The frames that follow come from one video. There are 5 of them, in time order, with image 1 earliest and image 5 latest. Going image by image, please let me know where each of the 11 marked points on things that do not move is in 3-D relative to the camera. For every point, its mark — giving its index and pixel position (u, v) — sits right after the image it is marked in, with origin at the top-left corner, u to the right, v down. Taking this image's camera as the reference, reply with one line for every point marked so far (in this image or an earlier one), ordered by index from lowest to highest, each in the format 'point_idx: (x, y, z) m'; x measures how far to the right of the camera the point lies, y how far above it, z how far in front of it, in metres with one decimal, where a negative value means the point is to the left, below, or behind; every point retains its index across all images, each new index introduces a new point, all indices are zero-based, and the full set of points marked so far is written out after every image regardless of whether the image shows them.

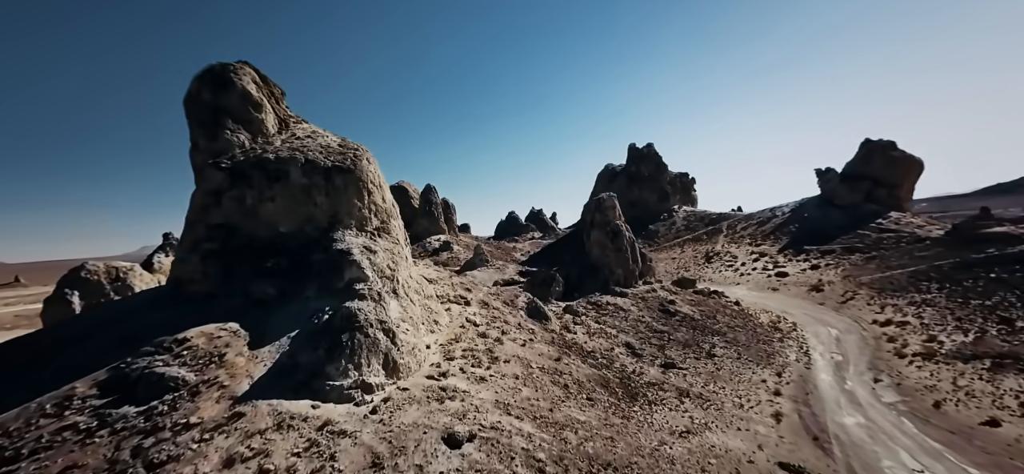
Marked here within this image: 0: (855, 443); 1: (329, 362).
0: (+13.3, -7.9, +15.3) m
1: (-7.4, -5.0, +15.8) m
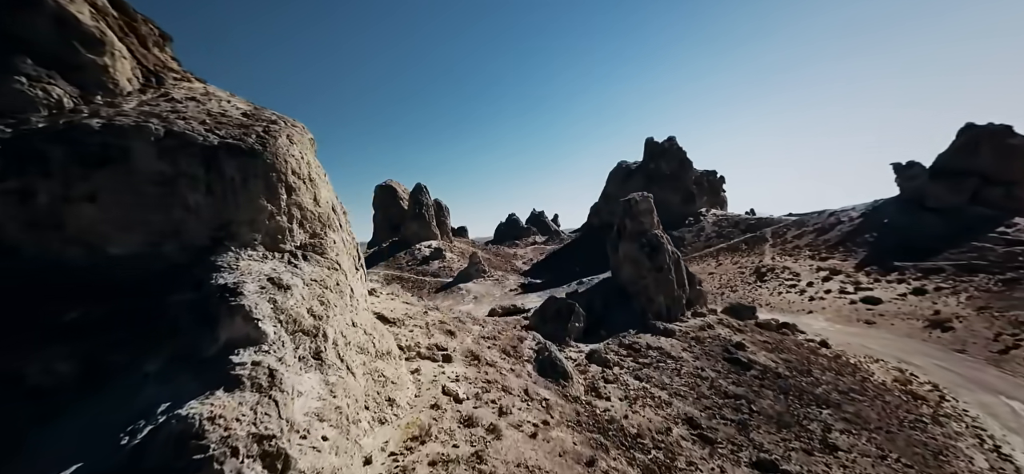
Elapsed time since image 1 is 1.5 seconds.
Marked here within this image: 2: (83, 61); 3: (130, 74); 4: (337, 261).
0: (+13.4, -8.7, +6.4) m
1: (-7.3, -5.8, +6.9) m
2: (-14.6, +6.0, +13.3) m
3: (-14.1, +6.0, +14.4) m
4: (-7.1, -0.9, +16.0) m
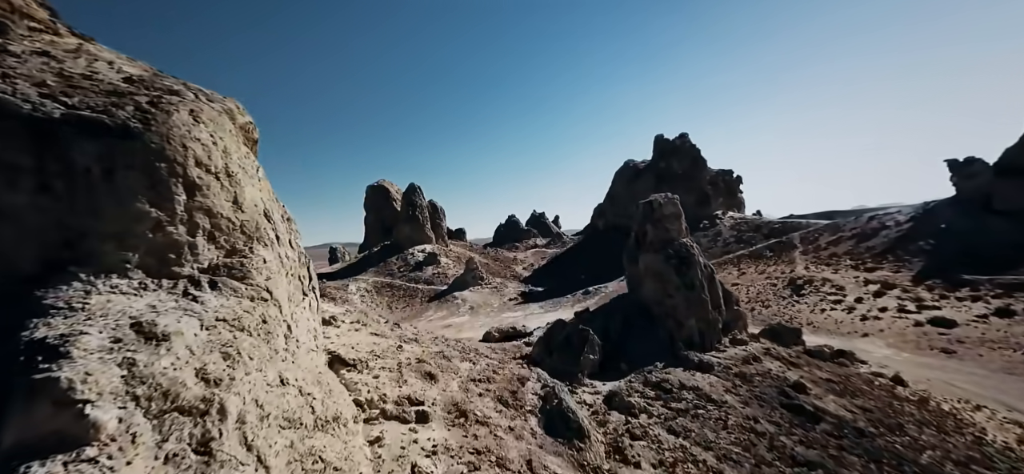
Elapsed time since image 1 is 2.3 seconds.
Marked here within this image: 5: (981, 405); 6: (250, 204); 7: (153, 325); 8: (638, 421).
0: (+13.4, -9.2, +1.8) m
1: (-7.3, -6.3, +2.3) m
2: (-14.7, +5.5, +8.7) m
3: (-14.2, +5.5, +9.8) m
4: (-7.2, -1.5, +11.5) m
5: (+19.7, -7.0, +16.3) m
6: (-8.0, +1.0, +11.9) m
7: (-7.9, -1.9, +8.4) m
8: (+5.1, -7.3, +15.4) m
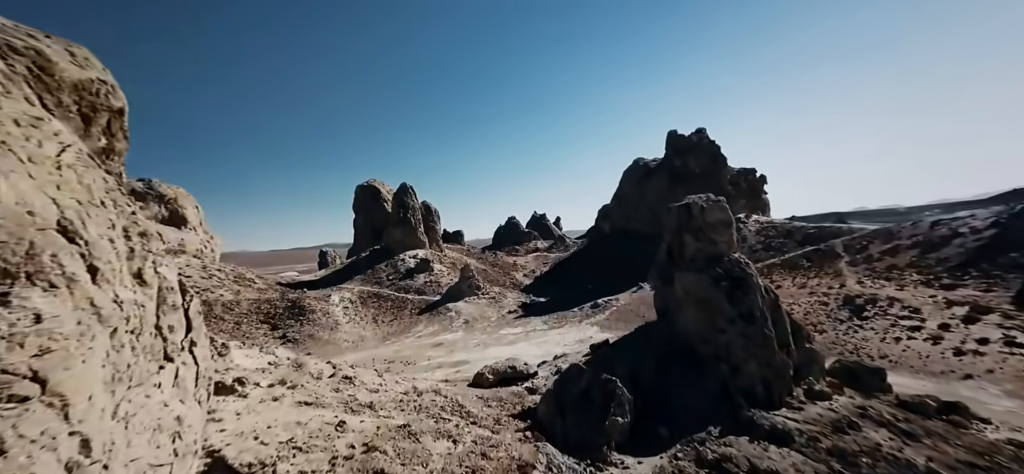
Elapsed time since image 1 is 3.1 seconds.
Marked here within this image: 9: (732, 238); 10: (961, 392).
0: (+13.4, -9.7, -3.7) m
1: (-7.4, -6.8, -3.2) m
2: (-14.7, +4.9, +3.3) m
3: (-14.2, +5.0, +4.4) m
4: (-7.3, -2.0, +6.0) m
5: (+19.6, -7.6, +10.8) m
6: (-8.1, +0.4, +6.4) m
7: (-7.9, -2.4, +2.9) m
8: (+5.0, -7.9, +10.0) m
9: (+10.1, 0.0, +18.1) m
10: (+20.2, -6.9, +17.5) m
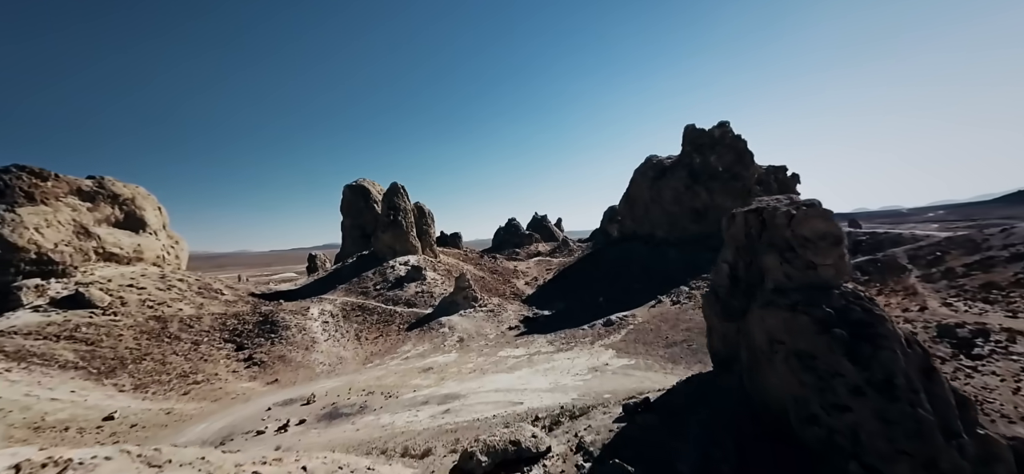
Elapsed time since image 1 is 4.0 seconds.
0: (+13.4, -10.3, -9.6) m
1: (-7.3, -7.4, -9.2) m
2: (-14.6, +4.4, -2.7) m
3: (-14.1, +4.4, -1.5) m
4: (-7.2, -2.6, +0.1) m
5: (+19.7, -8.2, +4.9) m
6: (-8.0, -0.2, +0.5) m
7: (-7.8, -3.0, -3.0) m
8: (+5.1, -8.5, +4.0) m
9: (+10.2, -0.6, +12.2) m
10: (+20.3, -7.5, +11.6) m
